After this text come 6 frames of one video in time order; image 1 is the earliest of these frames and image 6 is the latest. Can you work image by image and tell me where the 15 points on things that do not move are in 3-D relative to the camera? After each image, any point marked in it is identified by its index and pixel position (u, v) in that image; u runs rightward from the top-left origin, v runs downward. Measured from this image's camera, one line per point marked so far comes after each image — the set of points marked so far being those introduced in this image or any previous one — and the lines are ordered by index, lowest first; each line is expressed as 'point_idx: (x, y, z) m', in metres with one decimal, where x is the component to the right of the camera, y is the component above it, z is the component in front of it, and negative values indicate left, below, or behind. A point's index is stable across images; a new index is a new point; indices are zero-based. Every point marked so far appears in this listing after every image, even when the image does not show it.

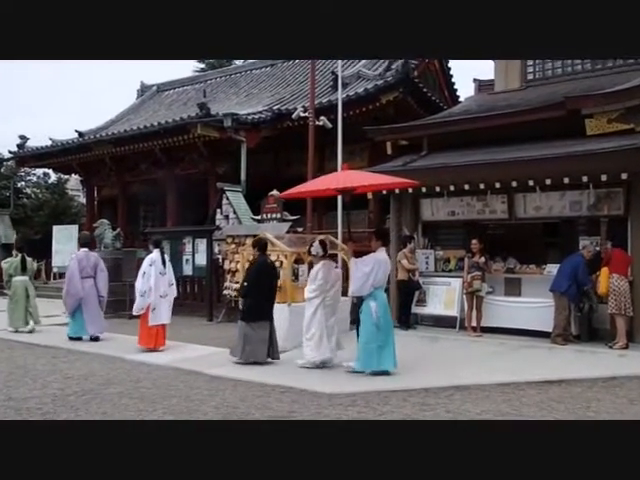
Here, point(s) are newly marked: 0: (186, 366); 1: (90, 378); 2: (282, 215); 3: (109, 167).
0: (-1.5, -1.5, +7.3) m
1: (-2.5, -1.5, +6.9) m
2: (-0.7, +0.5, +12.0) m
3: (-6.6, +2.3, +19.7) m
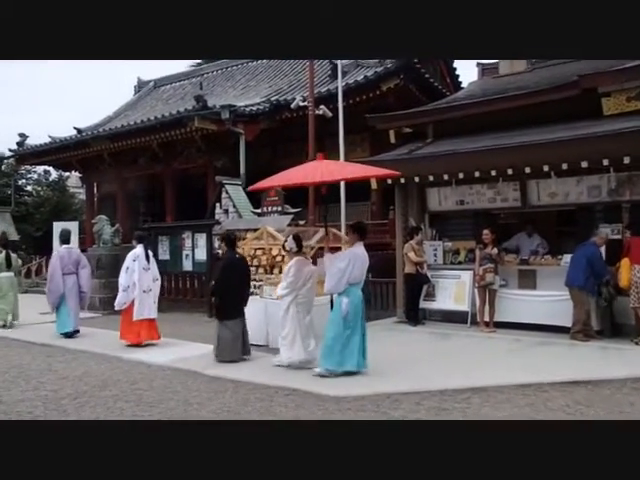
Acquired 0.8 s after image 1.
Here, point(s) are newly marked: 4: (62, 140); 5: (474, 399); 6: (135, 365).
0: (-1.5, -1.4, +7.0) m
1: (-2.5, -1.4, +6.6) m
2: (-0.7, +0.6, +11.6) m
3: (-6.5, +2.4, +19.3) m
4: (-7.5, +2.9, +18.3) m
5: (+1.2, -1.2, +4.9) m
6: (-2.1, -1.4, +7.2) m
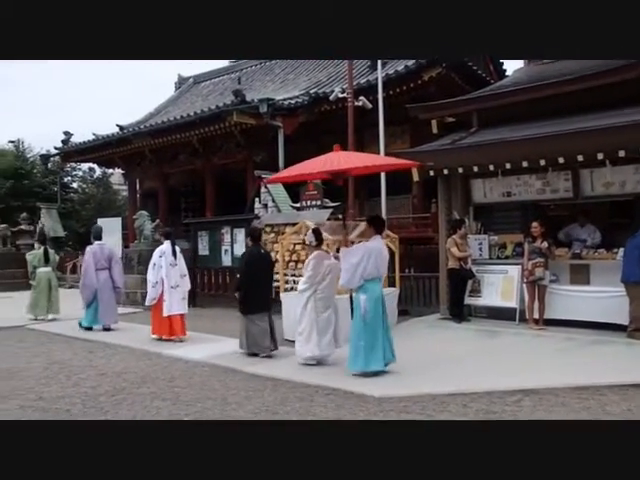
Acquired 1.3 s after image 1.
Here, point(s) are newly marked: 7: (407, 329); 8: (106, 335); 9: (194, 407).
0: (-1.0, -1.3, +6.9) m
1: (-2.0, -1.4, +6.6) m
2: (0.0, +0.7, +11.4) m
3: (-5.3, +2.5, +19.5) m
4: (-6.4, +3.0, +18.6) m
5: (+1.5, -1.2, +4.6) m
6: (-1.7, -1.4, +7.2) m
7: (+1.1, -1.2, +8.2) m
8: (-3.2, -1.4, +9.3) m
9: (-1.0, -1.4, +5.2) m
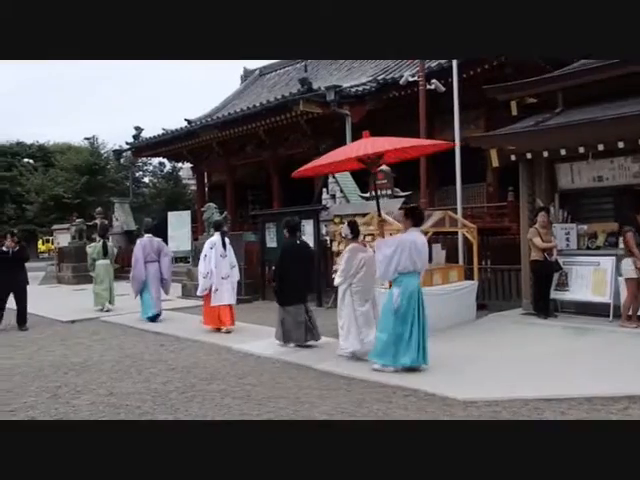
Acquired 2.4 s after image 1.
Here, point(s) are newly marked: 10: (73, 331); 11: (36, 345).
0: (-0.3, -1.3, +6.6) m
1: (-1.3, -1.3, +6.4) m
2: (+1.3, +0.9, +11.0) m
3: (-3.2, +2.7, +19.6) m
4: (-4.4, +3.2, +18.8) m
5: (+2.0, -1.1, +4.1) m
6: (-0.8, -1.3, +7.0) m
7: (+2.0, -1.0, +7.7) m
8: (-2.1, -1.3, +9.3) m
9: (-0.4, -1.3, +5.0) m
10: (-3.8, -1.4, +9.6) m
11: (-3.8, -1.4, +8.4) m
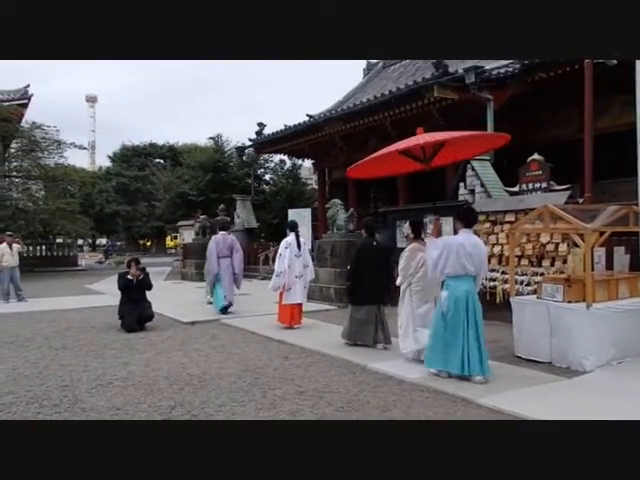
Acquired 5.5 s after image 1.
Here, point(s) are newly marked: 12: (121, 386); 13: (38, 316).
0: (+1.1, -1.3, +5.4) m
1: (+0.1, -1.3, +5.4) m
2: (+3.4, +0.8, +9.4) m
3: (+0.6, +2.8, +18.6) m
4: (-0.7, +3.3, +18.1) m
5: (+2.9, -1.1, +2.5) m
6: (+0.6, -1.3, +5.8) m
7: (+3.6, -1.1, +6.0) m
8: (-0.3, -1.3, +8.3) m
9: (+0.6, -1.3, +3.8) m
10: (-1.8, -1.3, +8.9) m
11: (-2.0, -1.4, +7.8) m
12: (-1.8, -1.3, +5.7) m
13: (-5.0, -1.4, +11.2) m
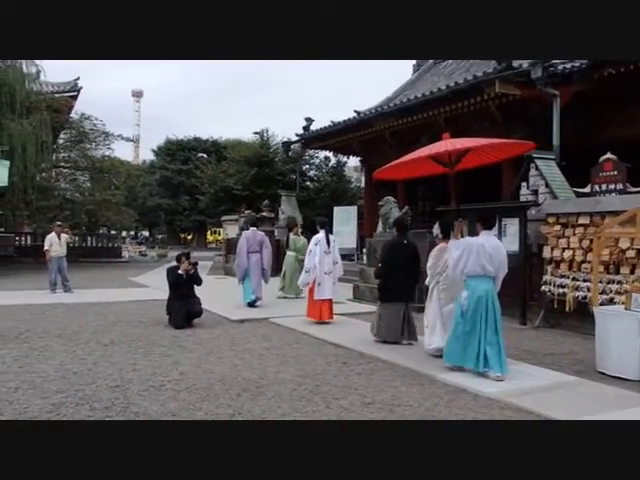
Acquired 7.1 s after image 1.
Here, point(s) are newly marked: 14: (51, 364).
0: (+1.6, -1.3, +4.9) m
1: (+0.6, -1.3, +5.0) m
2: (+4.2, +0.8, +8.8) m
3: (+2.0, +2.8, +18.1) m
4: (+0.7, +3.4, +17.6) m
5: (+3.3, -1.2, +1.9) m
6: (+1.2, -1.3, +5.4) m
7: (+4.1, -1.2, +5.4) m
8: (+0.5, -1.3, +7.9) m
9: (+1.1, -1.3, +3.3) m
10: (-1.1, -1.3, +8.6) m
11: (-1.4, -1.3, +7.5) m
12: (-1.3, -1.3, +5.4) m
13: (-4.1, -1.2, +11.1) m
14: (-2.8, -1.3, +6.5) m
